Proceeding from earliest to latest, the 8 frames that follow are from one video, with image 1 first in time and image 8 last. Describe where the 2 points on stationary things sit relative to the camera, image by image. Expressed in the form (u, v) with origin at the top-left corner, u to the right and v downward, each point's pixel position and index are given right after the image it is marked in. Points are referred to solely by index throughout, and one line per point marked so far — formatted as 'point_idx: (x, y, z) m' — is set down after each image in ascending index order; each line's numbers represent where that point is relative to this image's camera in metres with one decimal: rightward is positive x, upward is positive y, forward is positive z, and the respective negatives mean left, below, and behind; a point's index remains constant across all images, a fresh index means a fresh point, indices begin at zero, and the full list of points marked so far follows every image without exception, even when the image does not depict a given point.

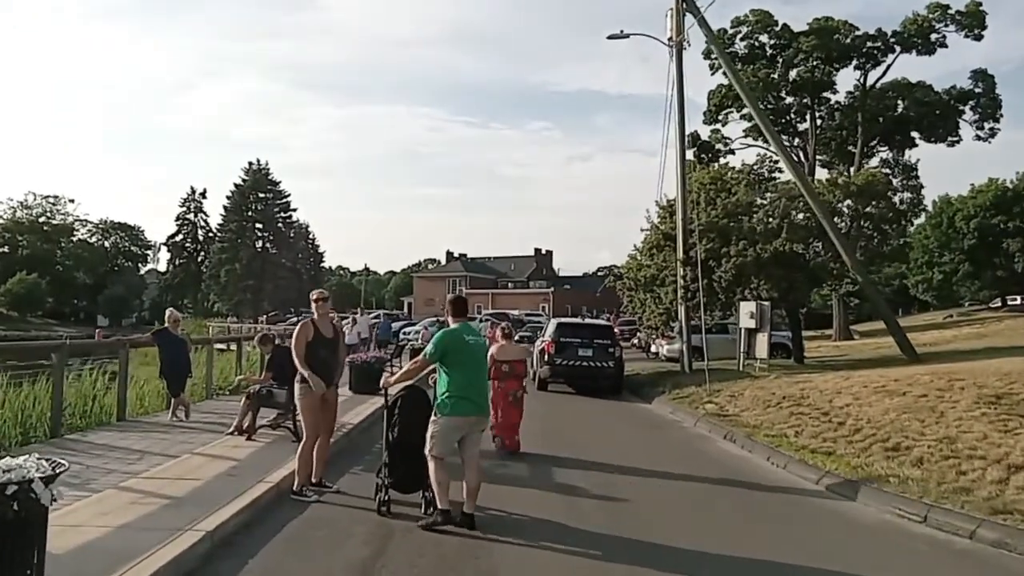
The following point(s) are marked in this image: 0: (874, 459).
0: (+4.4, -2.1, +13.0) m
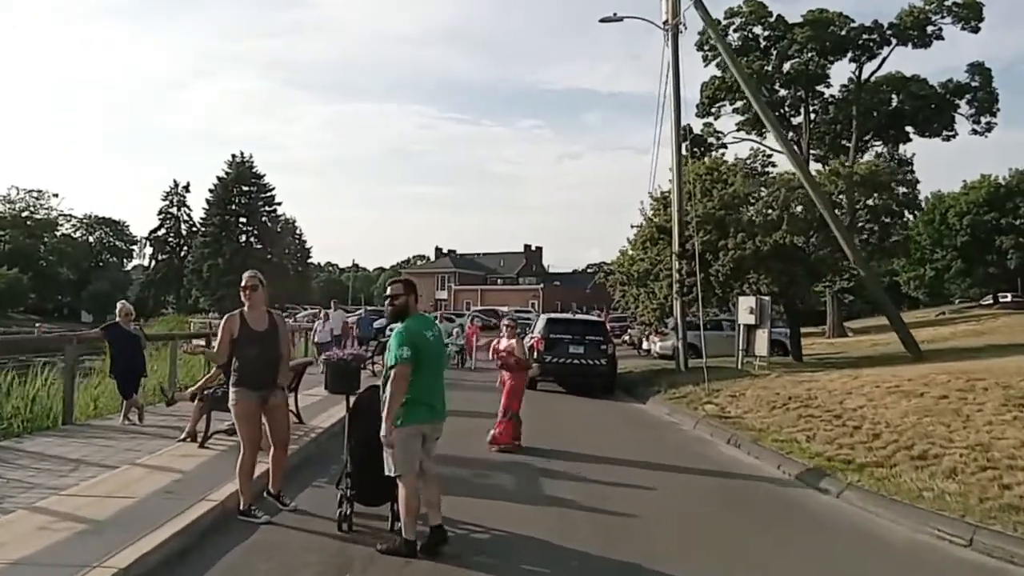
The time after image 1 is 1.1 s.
0: (+4.2, -2.0, +11.6) m
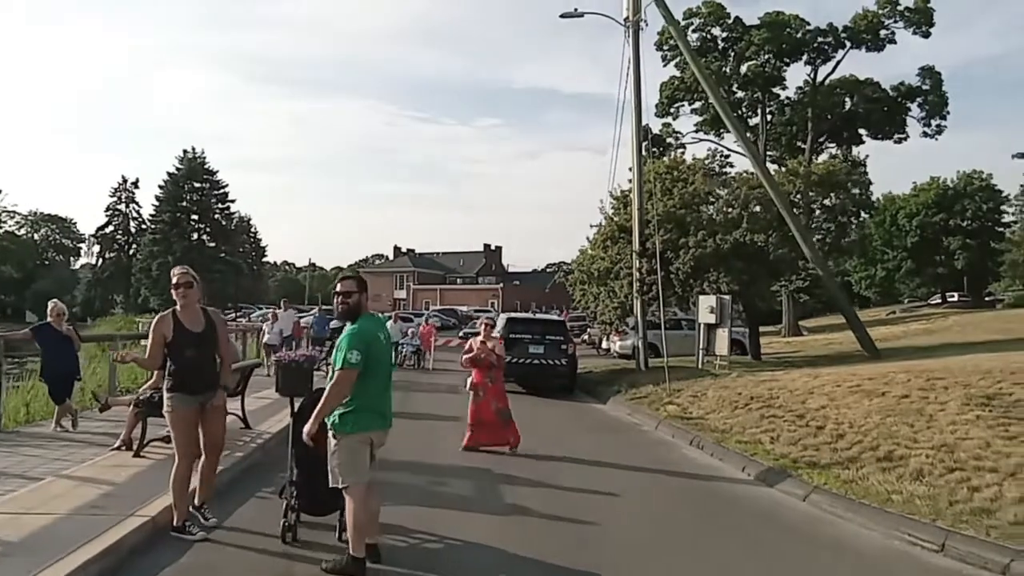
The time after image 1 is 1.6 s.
0: (+3.8, -2.0, +11.4) m
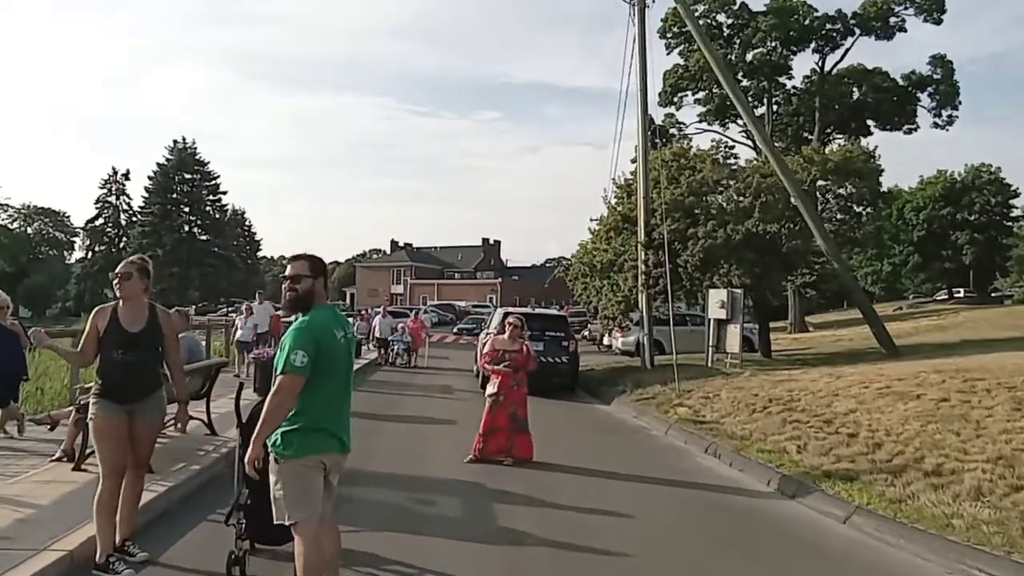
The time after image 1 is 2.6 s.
0: (+3.8, -1.9, +9.9) m
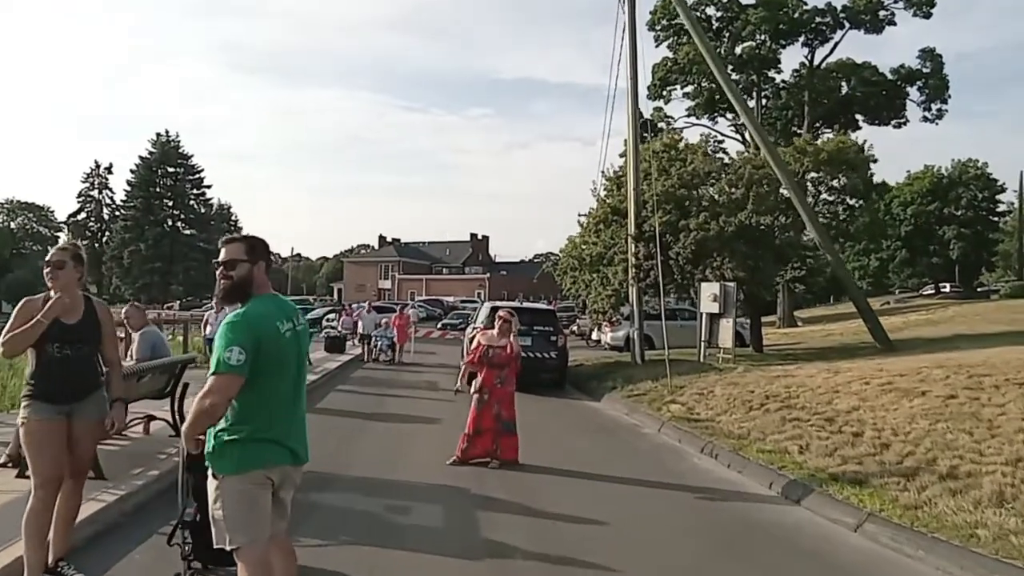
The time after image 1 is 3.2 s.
0: (+3.6, -1.8, +9.2) m
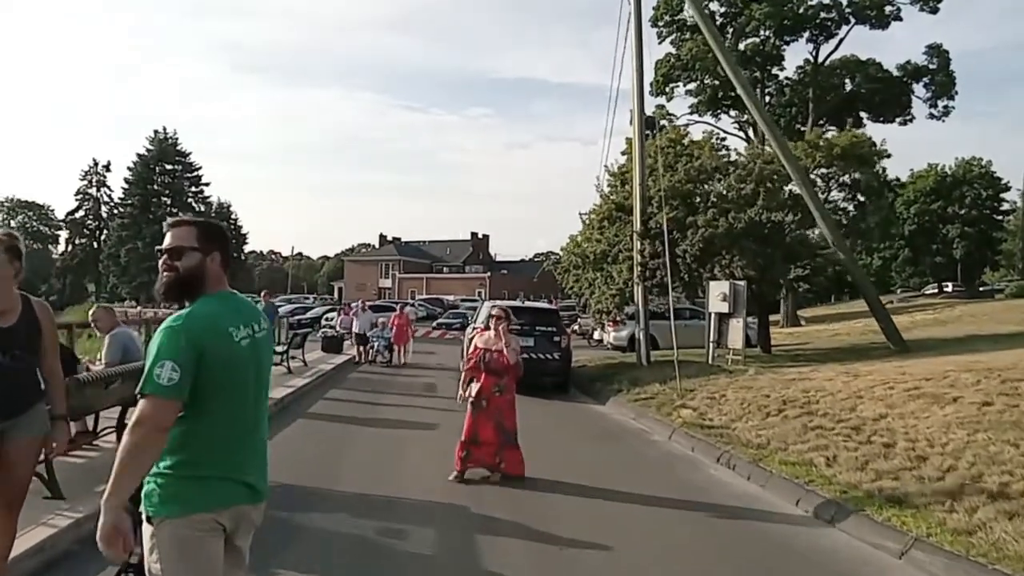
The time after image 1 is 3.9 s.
0: (+3.6, -1.8, +8.2) m
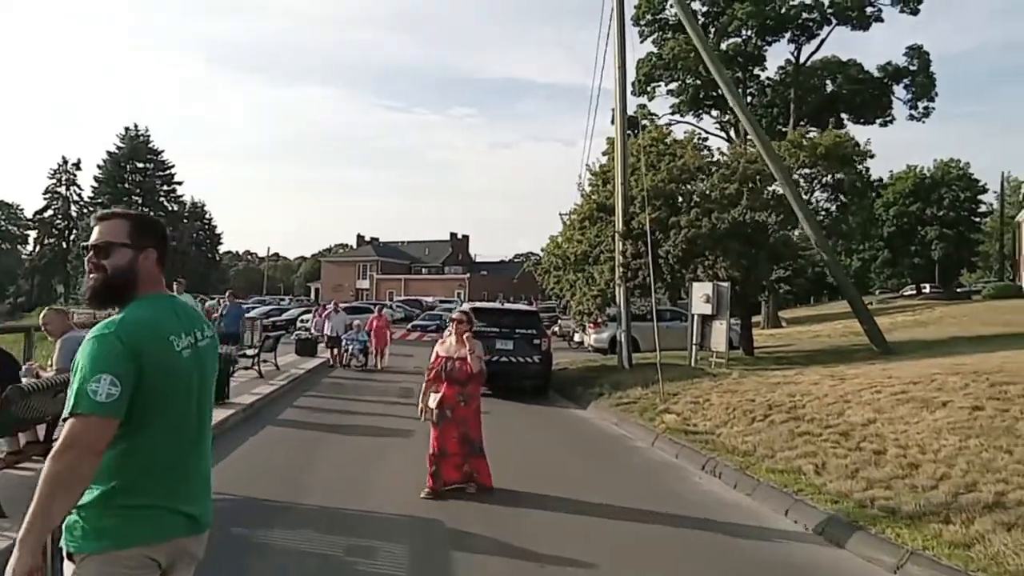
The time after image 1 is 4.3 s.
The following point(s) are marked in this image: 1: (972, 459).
0: (+3.5, -1.8, +7.9) m
1: (+4.3, -1.6, +10.1) m
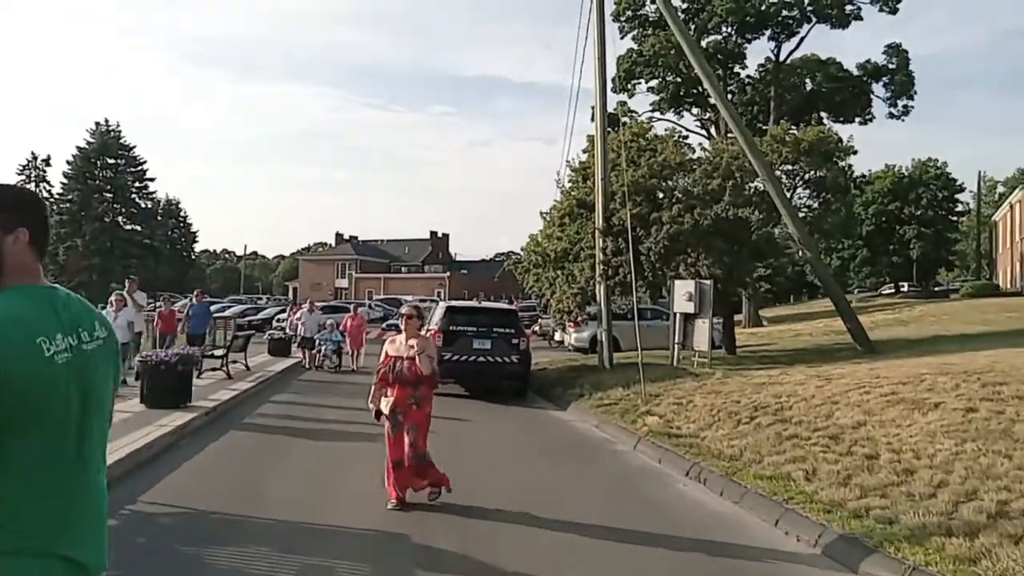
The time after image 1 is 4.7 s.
0: (+3.3, -1.8, +7.4) m
1: (+4.1, -1.6, +9.6) m
